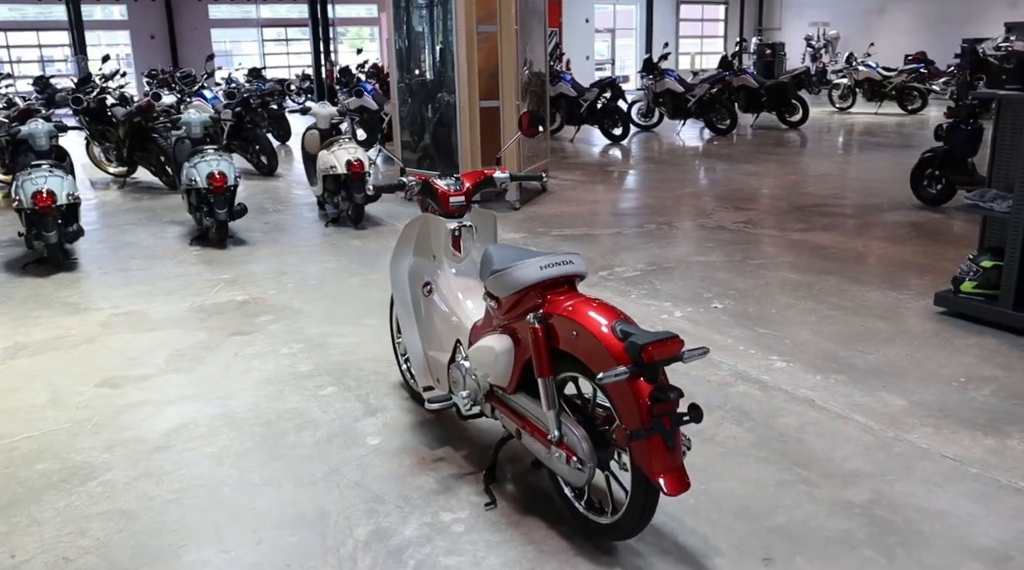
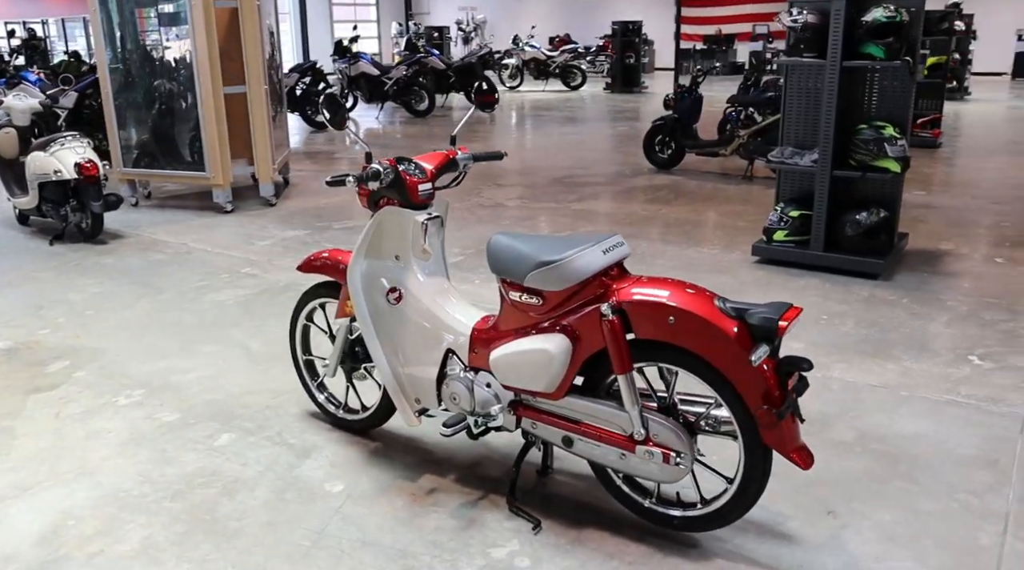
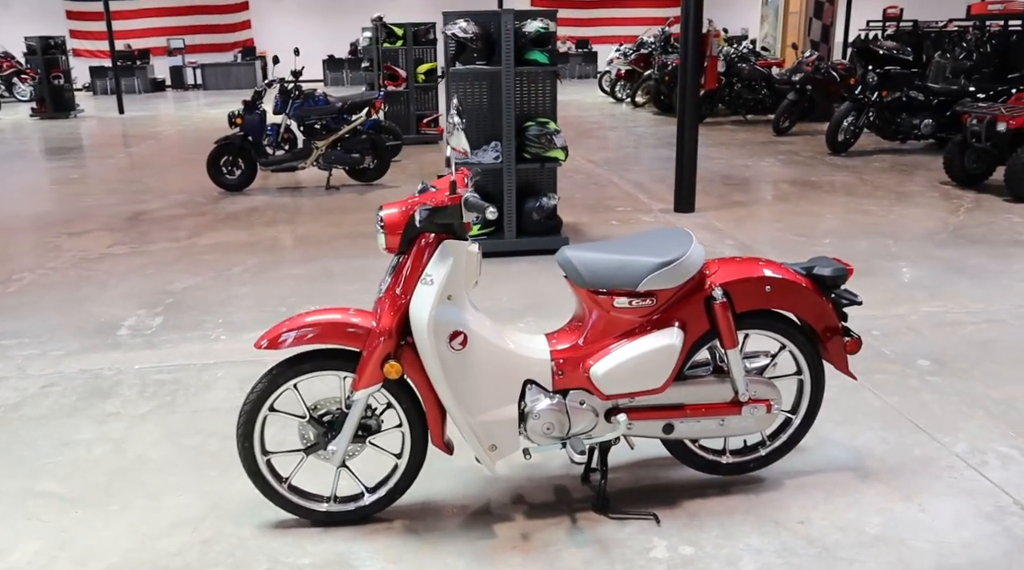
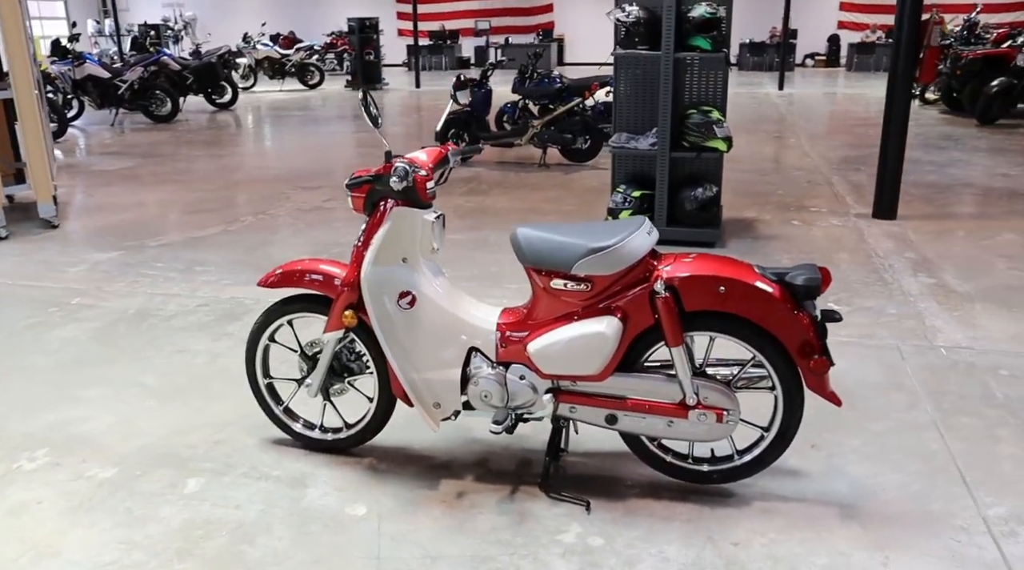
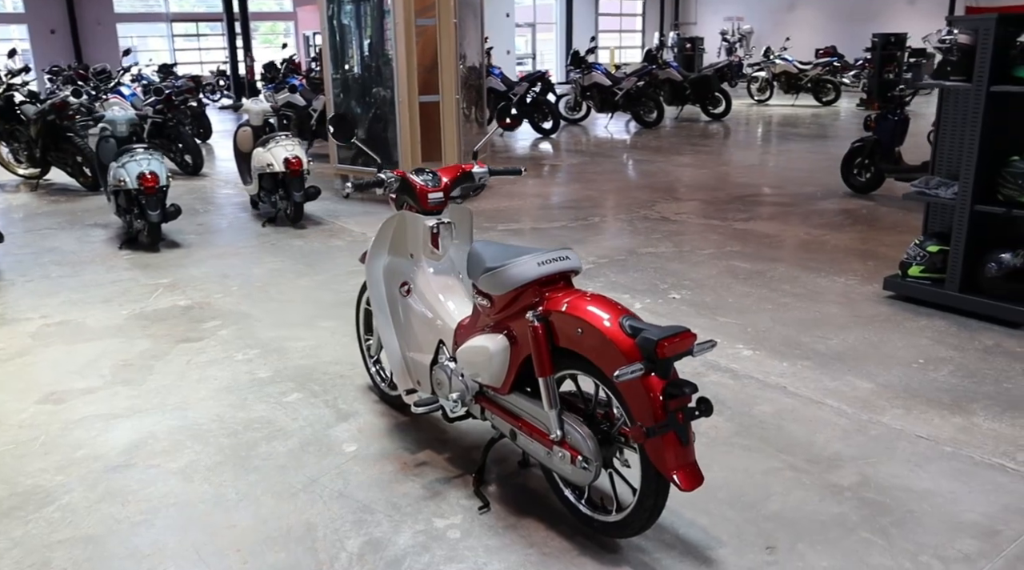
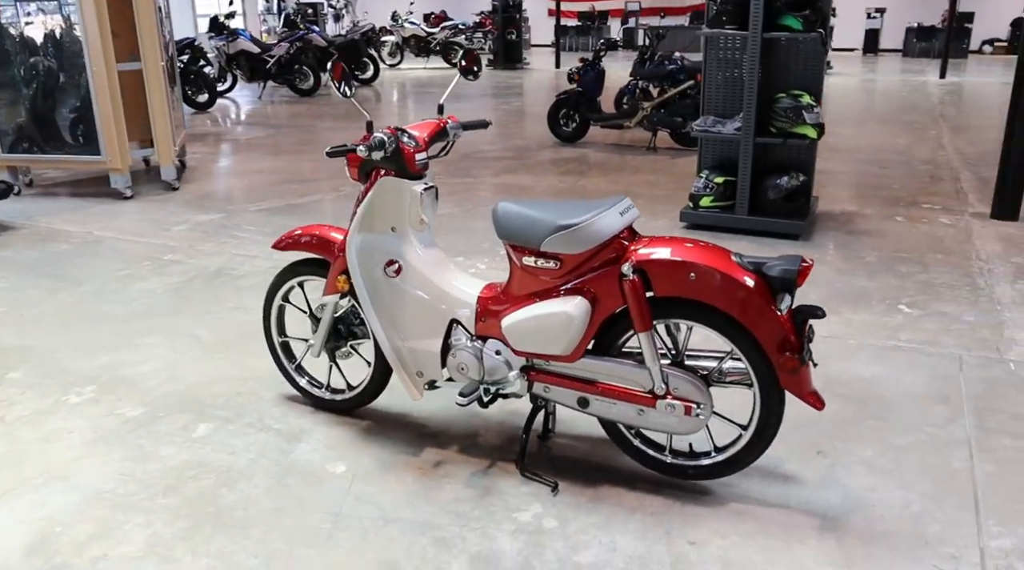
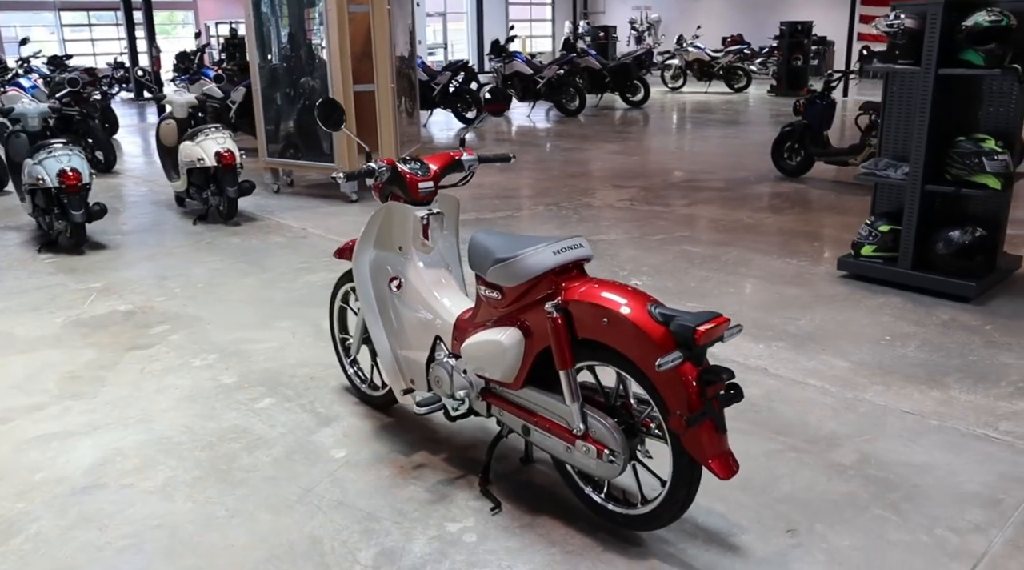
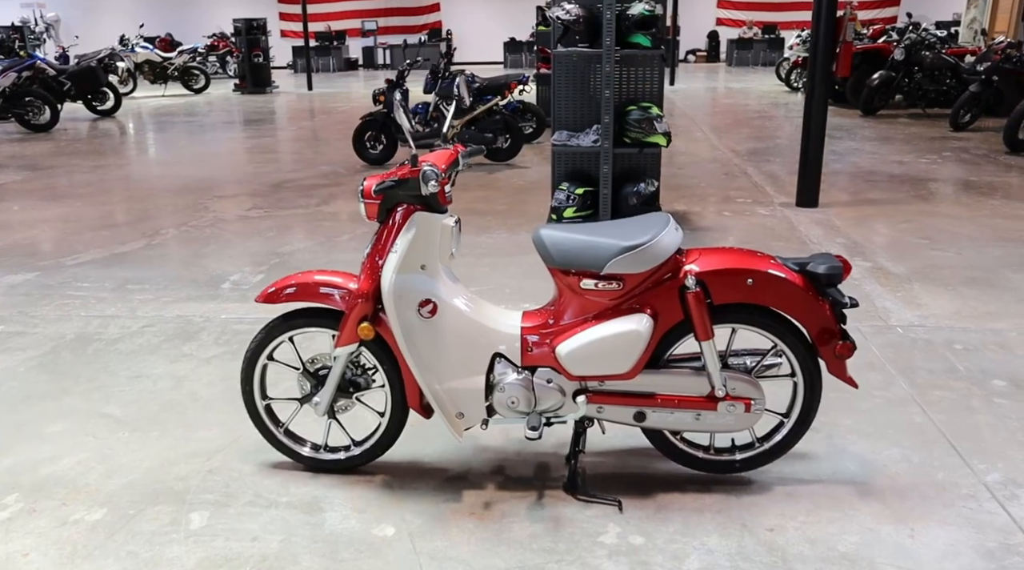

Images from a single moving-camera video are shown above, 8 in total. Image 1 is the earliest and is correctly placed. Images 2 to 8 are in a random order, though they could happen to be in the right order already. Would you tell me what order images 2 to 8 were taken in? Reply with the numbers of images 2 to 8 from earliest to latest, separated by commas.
5, 7, 2, 6, 4, 8, 3
